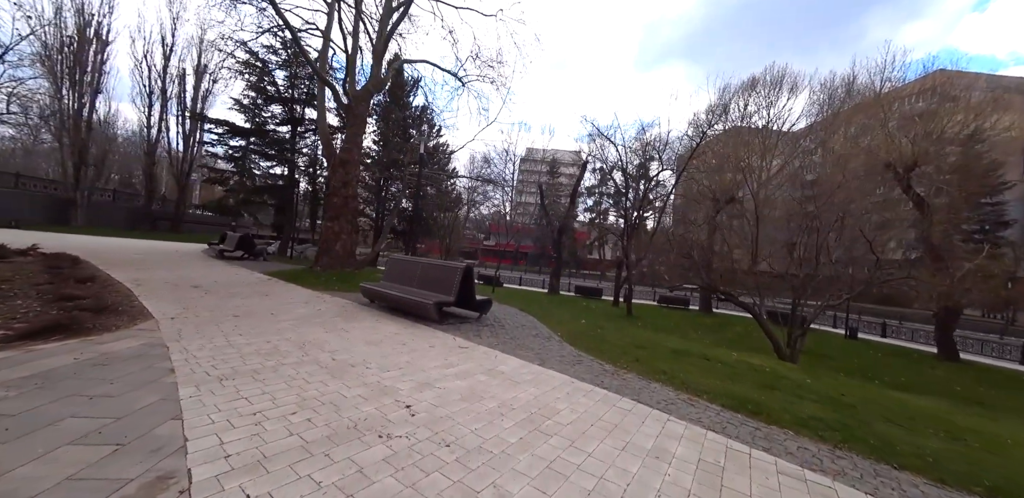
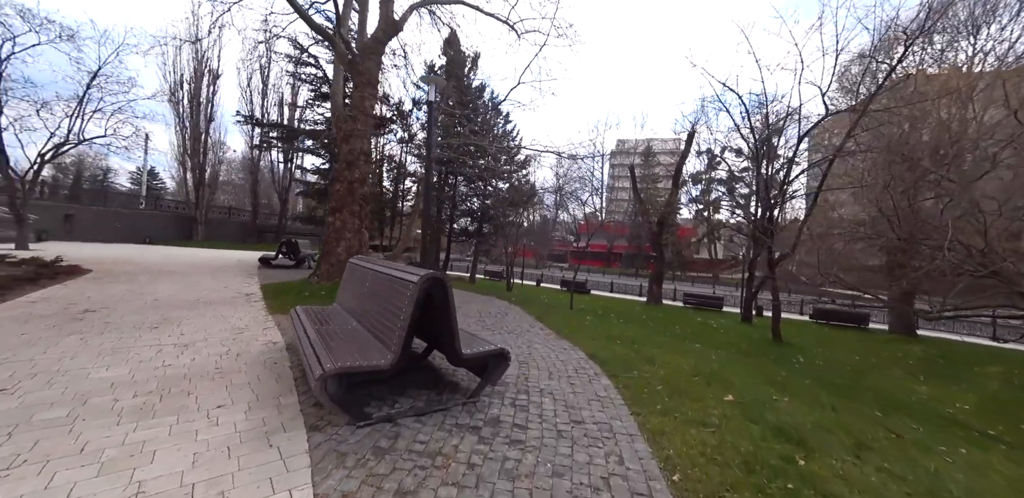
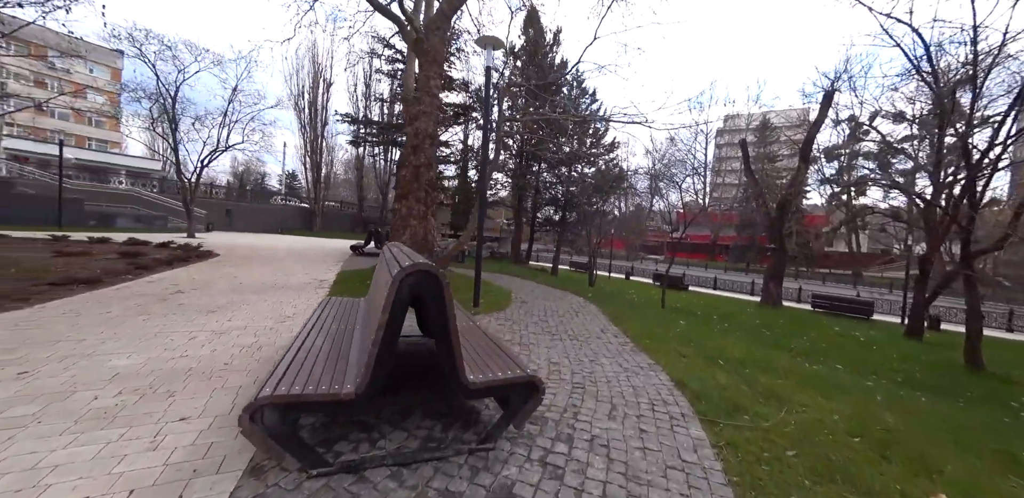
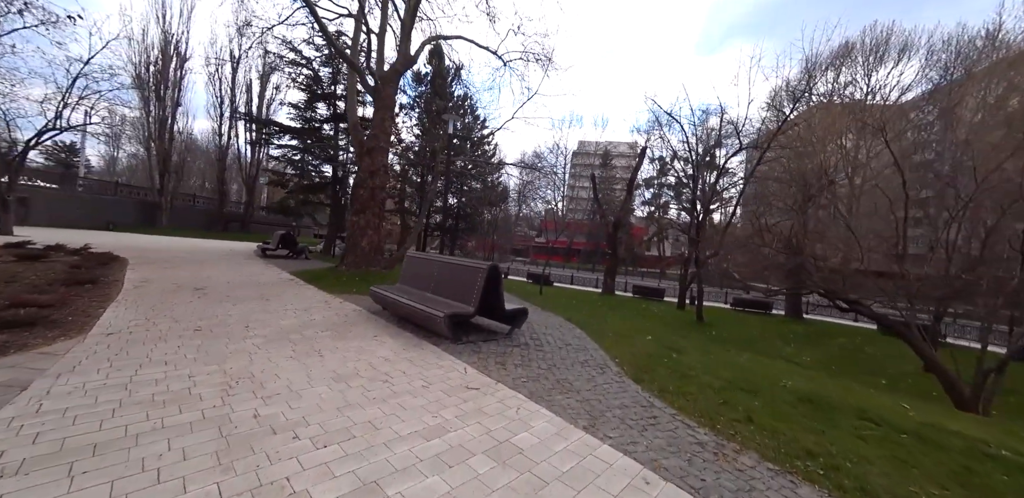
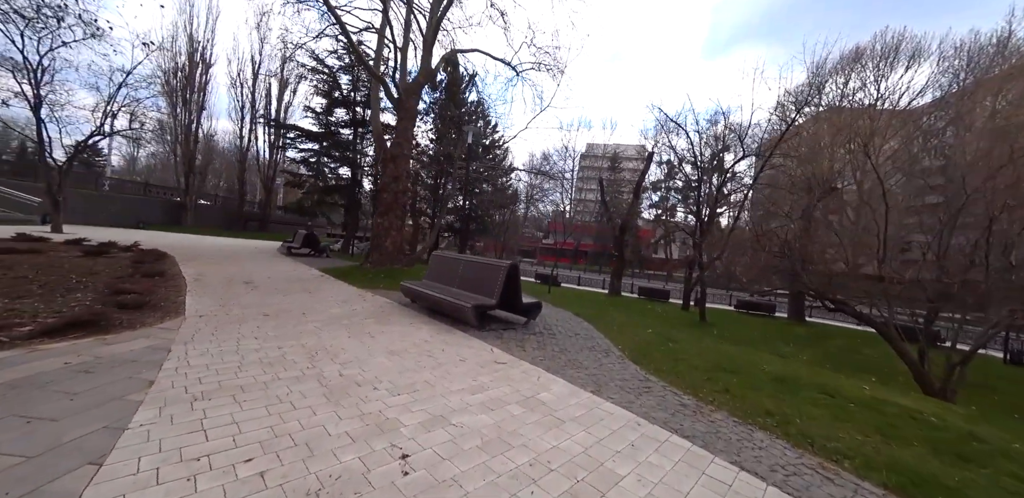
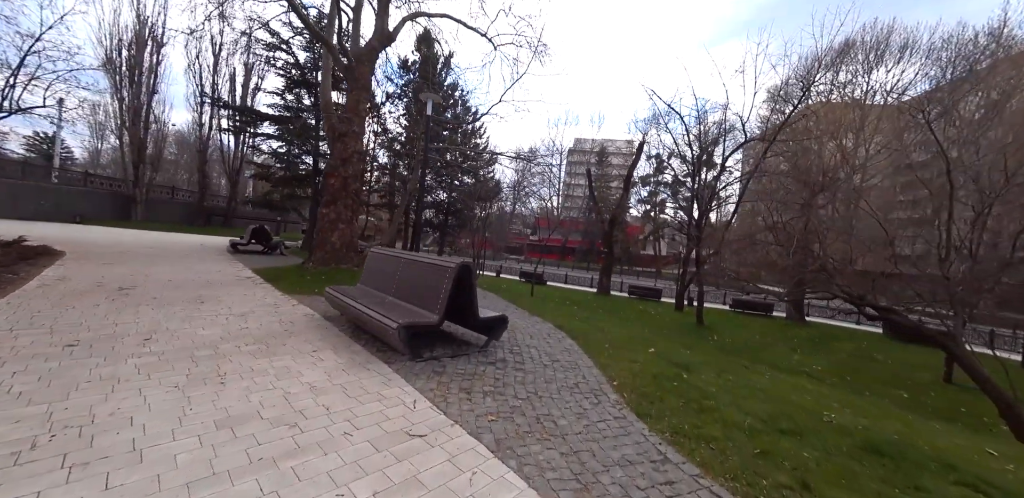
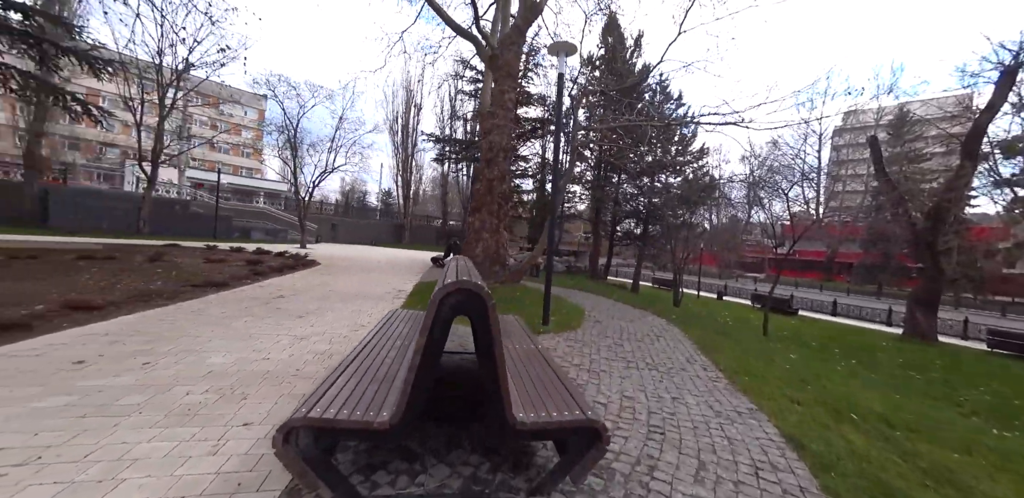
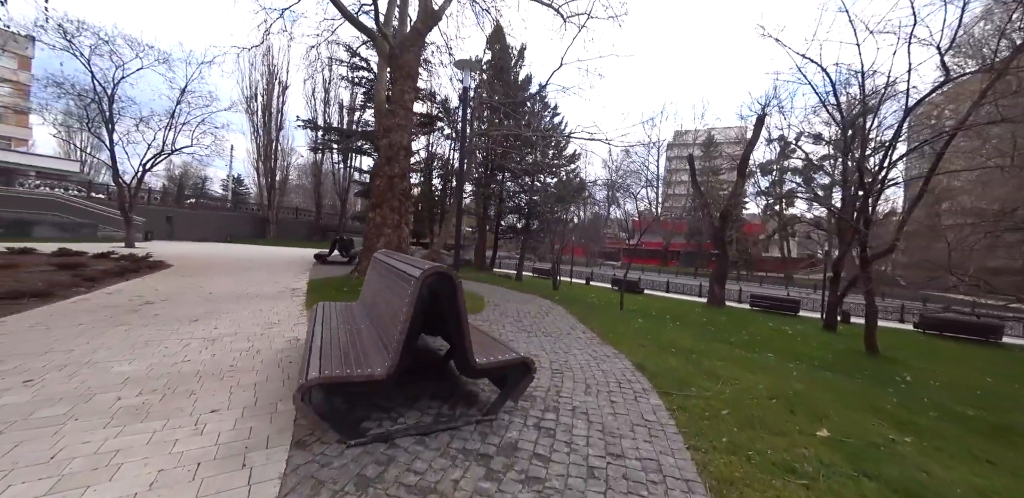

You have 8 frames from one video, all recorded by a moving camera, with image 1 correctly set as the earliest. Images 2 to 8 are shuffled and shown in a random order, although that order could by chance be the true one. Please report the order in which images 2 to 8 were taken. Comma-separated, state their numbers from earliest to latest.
5, 4, 6, 2, 8, 3, 7
